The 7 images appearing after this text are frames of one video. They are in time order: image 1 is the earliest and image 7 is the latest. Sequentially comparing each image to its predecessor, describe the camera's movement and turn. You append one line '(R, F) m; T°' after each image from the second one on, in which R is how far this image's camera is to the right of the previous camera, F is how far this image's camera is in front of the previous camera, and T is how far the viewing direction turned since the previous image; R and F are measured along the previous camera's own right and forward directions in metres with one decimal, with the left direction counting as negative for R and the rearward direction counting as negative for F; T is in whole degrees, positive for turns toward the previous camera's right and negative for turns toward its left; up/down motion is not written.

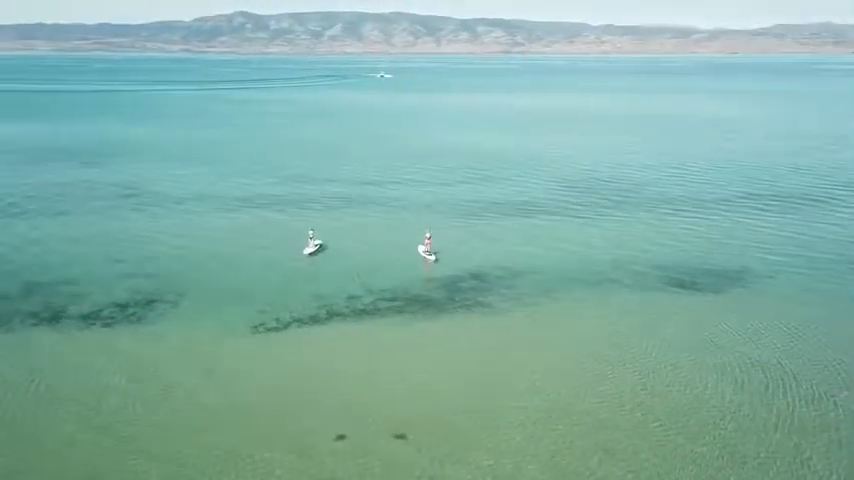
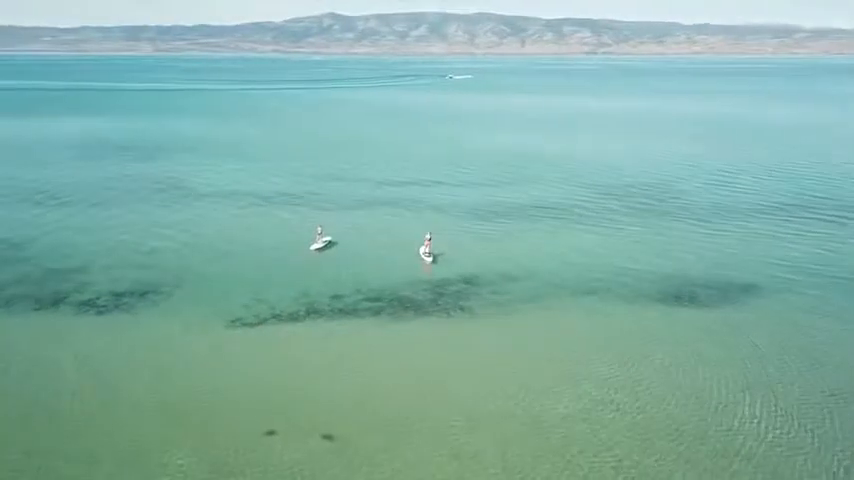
(+4.1, +0.3) m; -6°
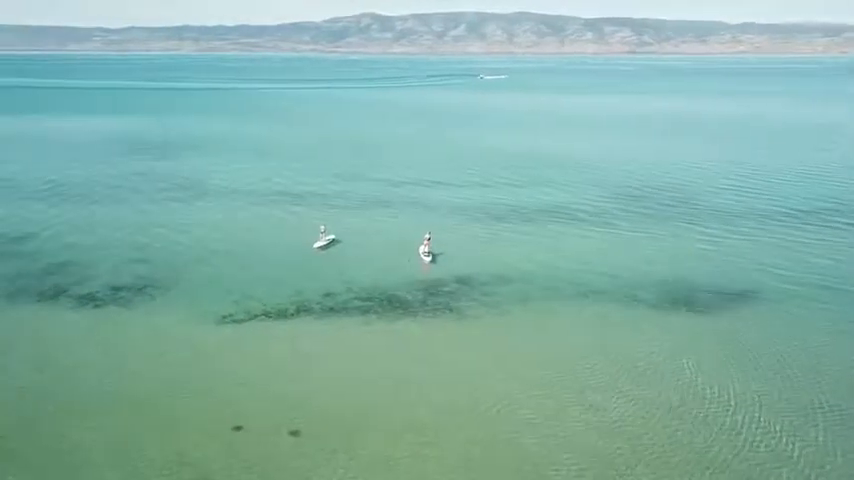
(+1.9, +0.1) m; -3°
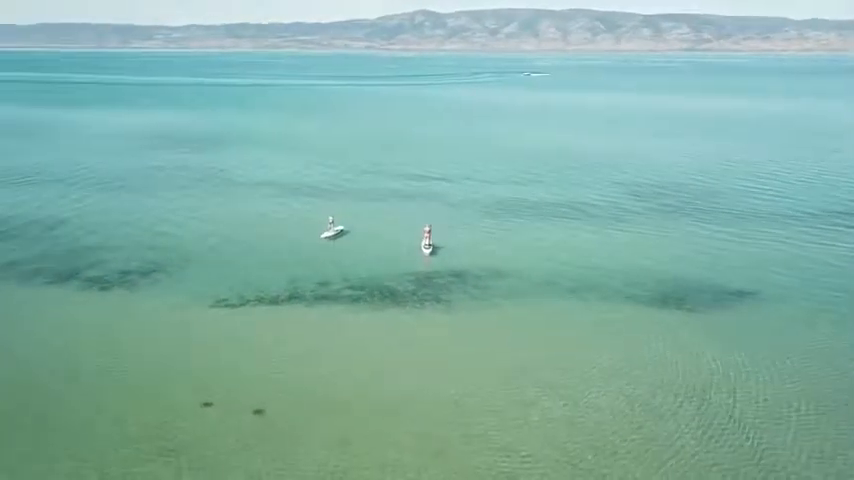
(+2.6, -0.4) m; -4°
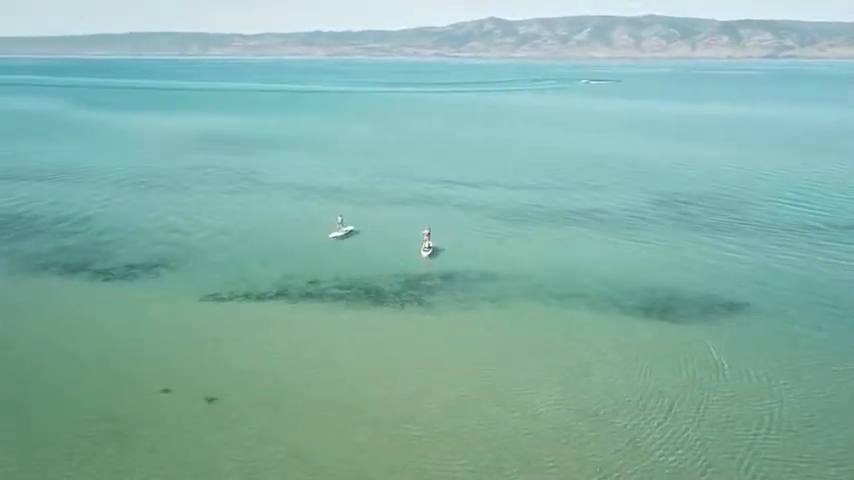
(+3.6, -0.1) m; -5°
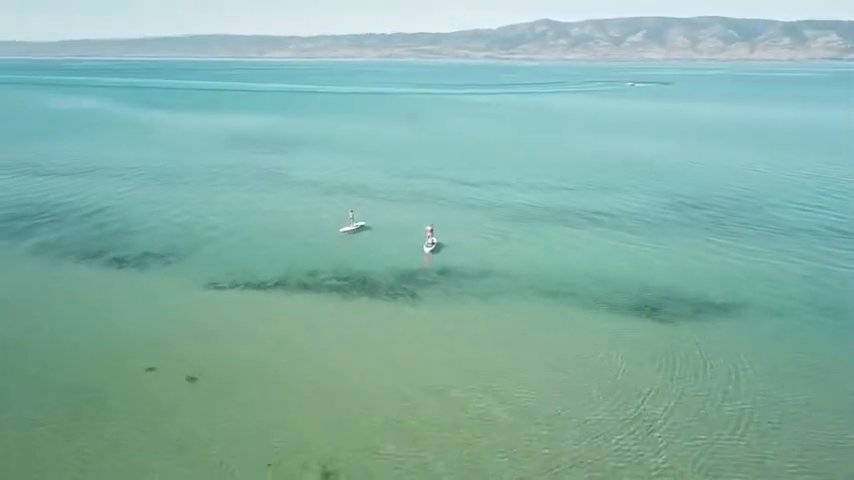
(+2.5, -0.6) m; -4°
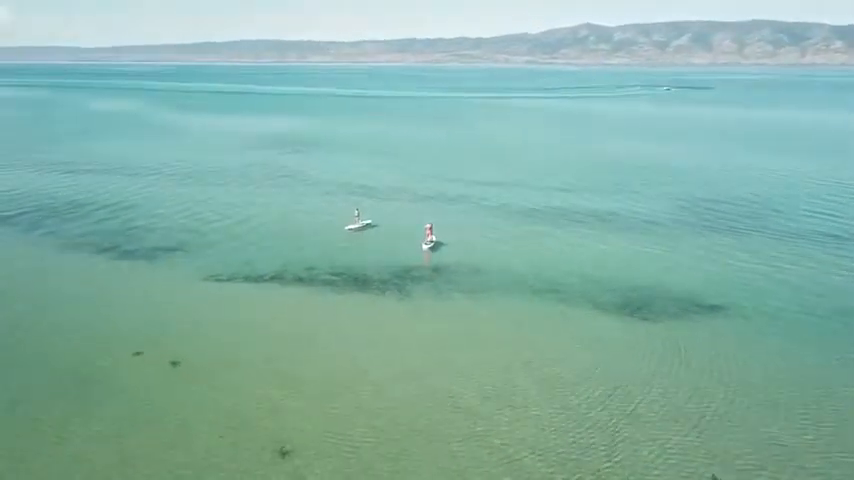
(+2.2, -0.5) m; -3°
